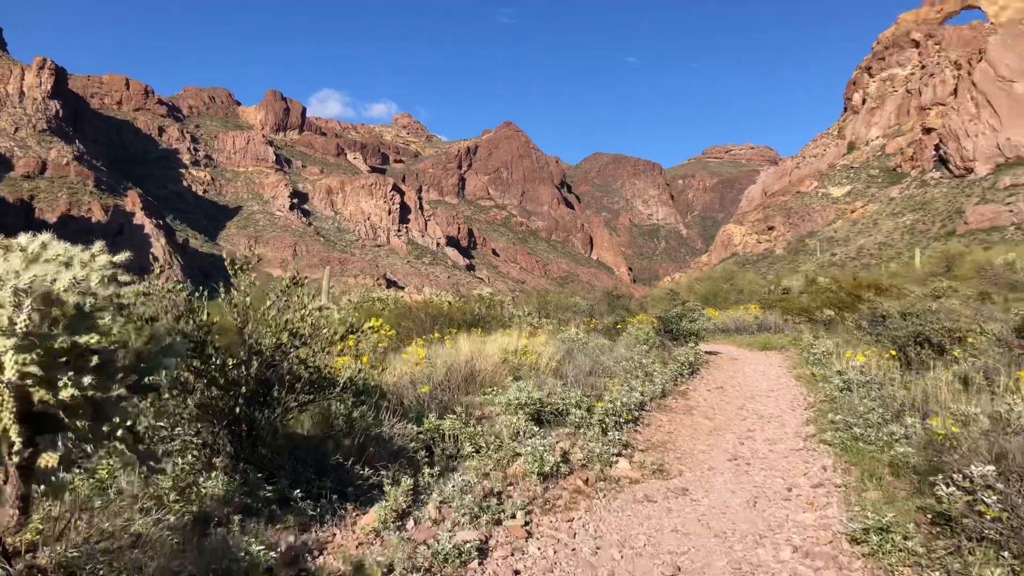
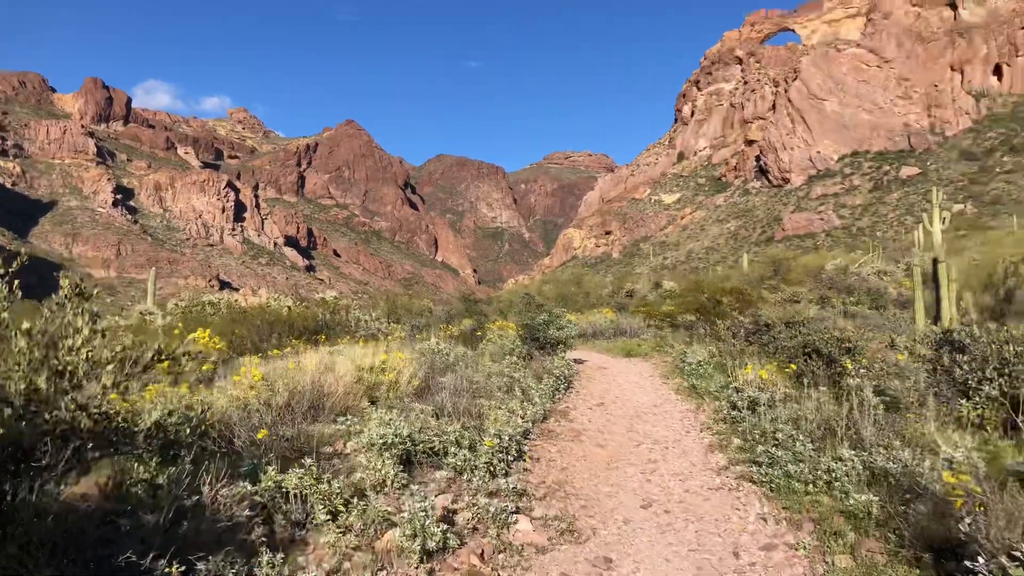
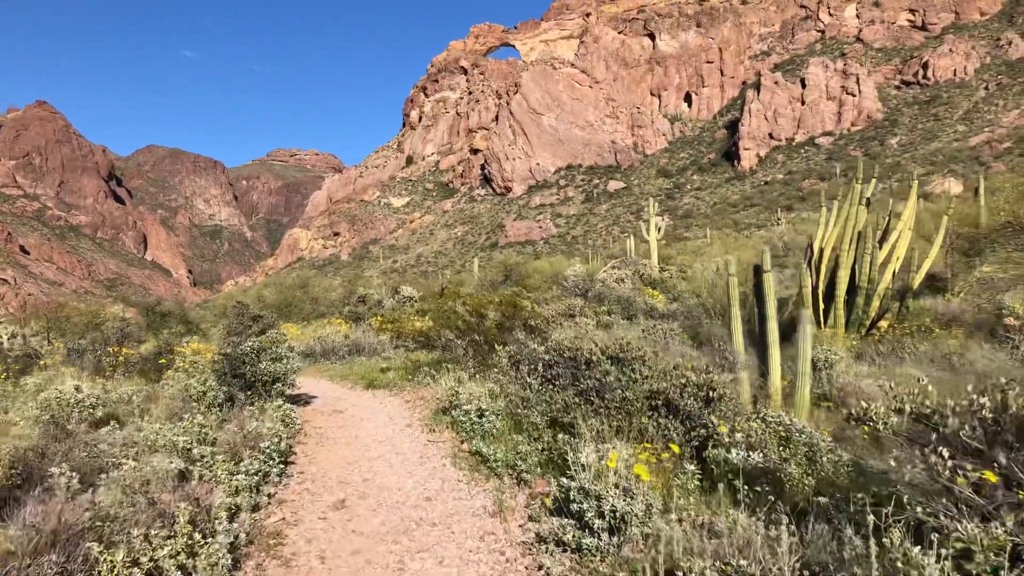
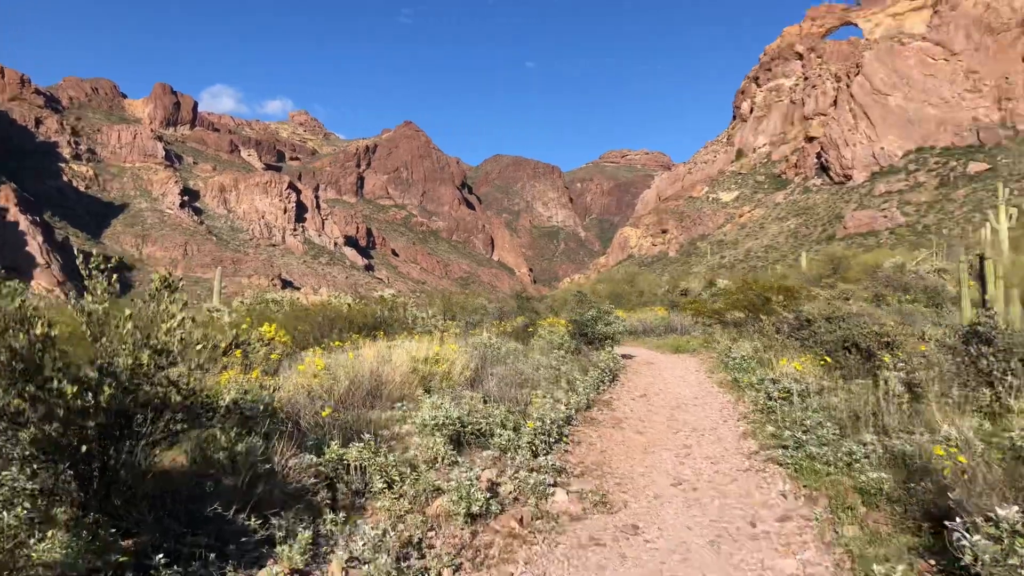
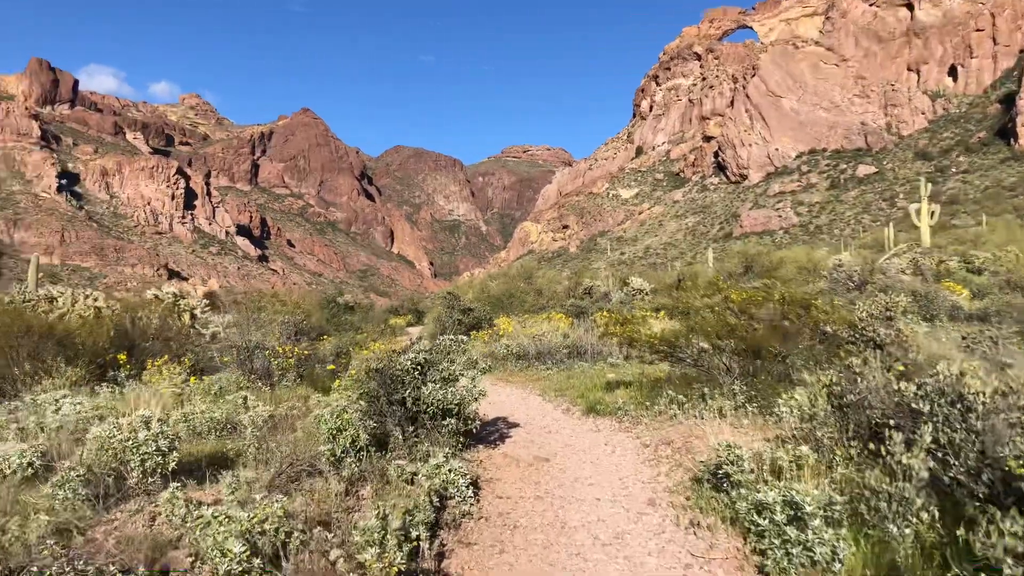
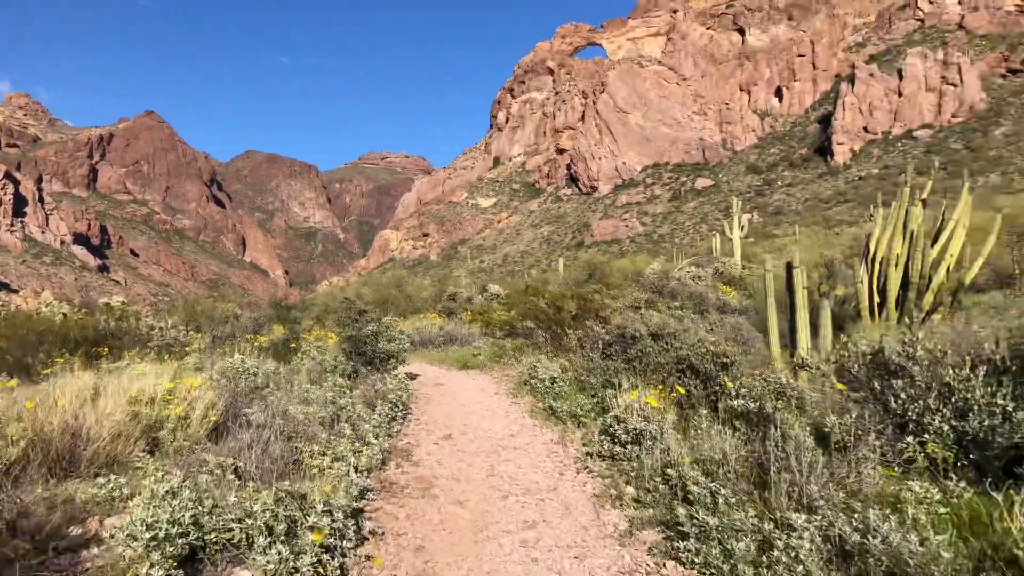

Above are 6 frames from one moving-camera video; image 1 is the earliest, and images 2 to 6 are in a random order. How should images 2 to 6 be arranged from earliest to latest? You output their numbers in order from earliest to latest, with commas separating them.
4, 2, 6, 3, 5
